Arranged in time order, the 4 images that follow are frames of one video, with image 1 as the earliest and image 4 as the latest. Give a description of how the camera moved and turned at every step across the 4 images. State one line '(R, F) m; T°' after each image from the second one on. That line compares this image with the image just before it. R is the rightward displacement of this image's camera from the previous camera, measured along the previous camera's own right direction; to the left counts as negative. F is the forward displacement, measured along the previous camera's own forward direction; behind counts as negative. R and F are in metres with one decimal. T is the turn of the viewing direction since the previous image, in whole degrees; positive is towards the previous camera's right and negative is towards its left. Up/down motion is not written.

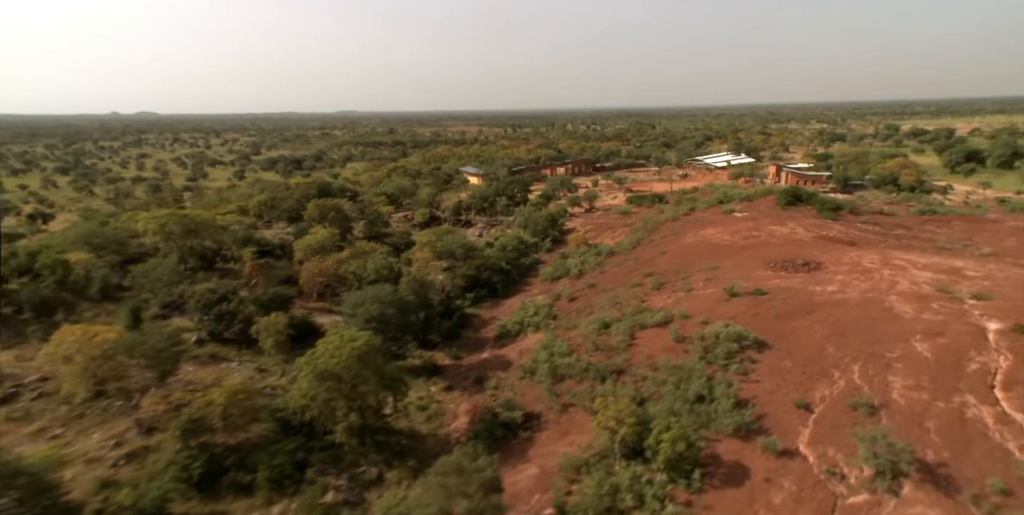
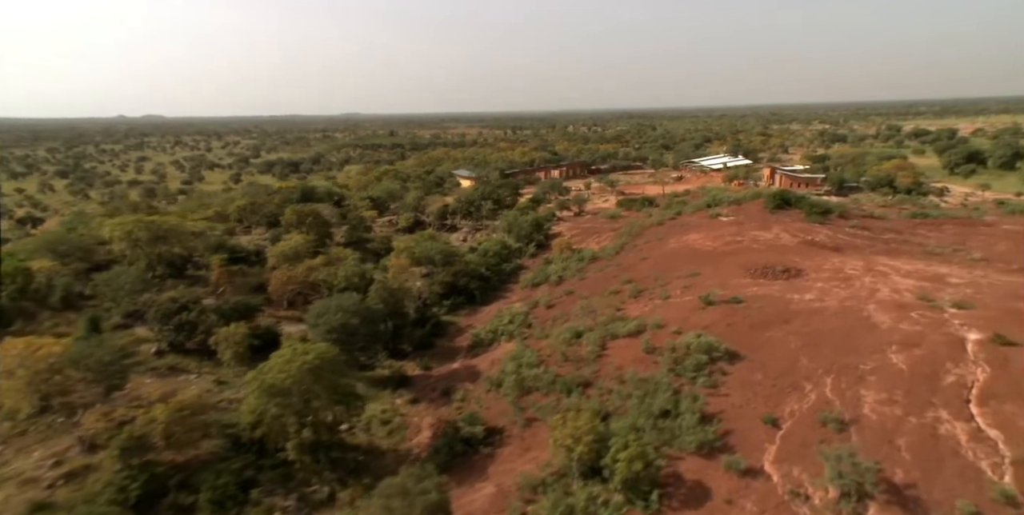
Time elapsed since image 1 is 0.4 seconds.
(+0.8, +0.4) m; 0°
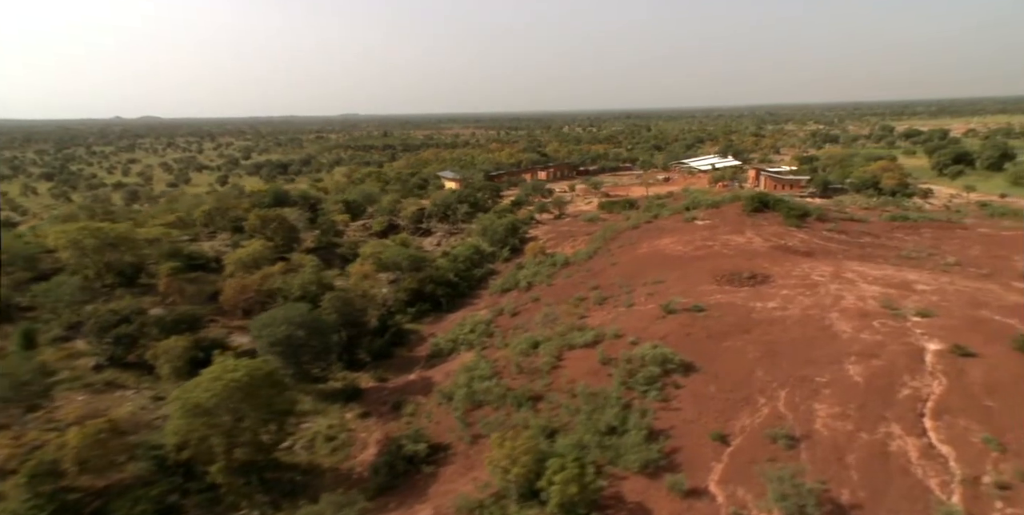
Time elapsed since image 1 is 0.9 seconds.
(+1.0, +0.4) m; +1°
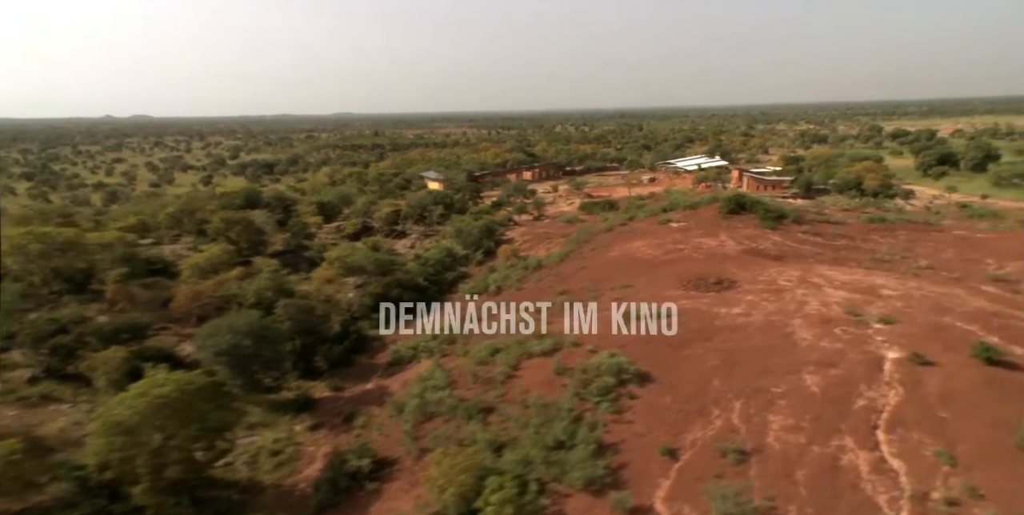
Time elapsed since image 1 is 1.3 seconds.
(+0.8, +0.3) m; +1°
